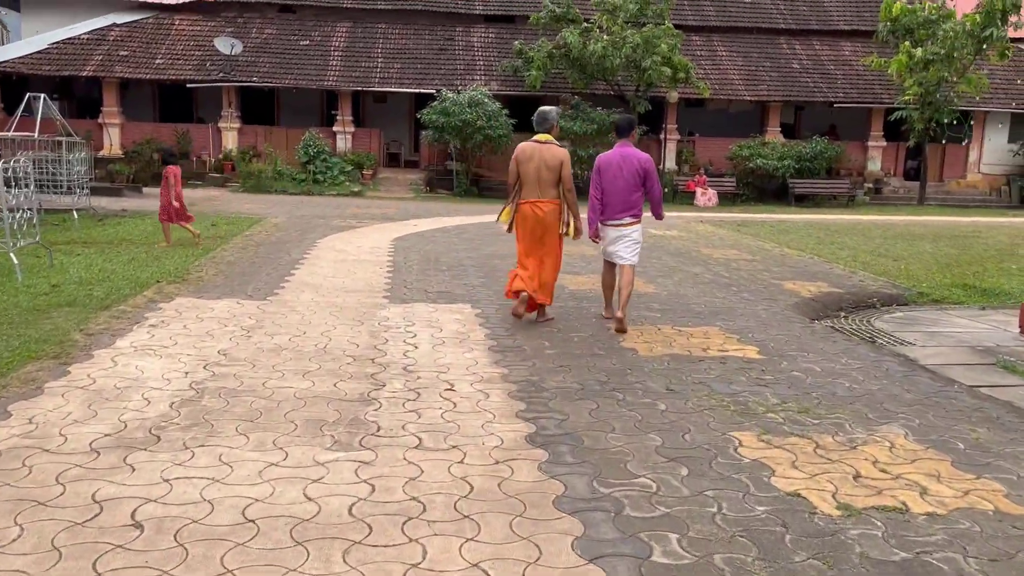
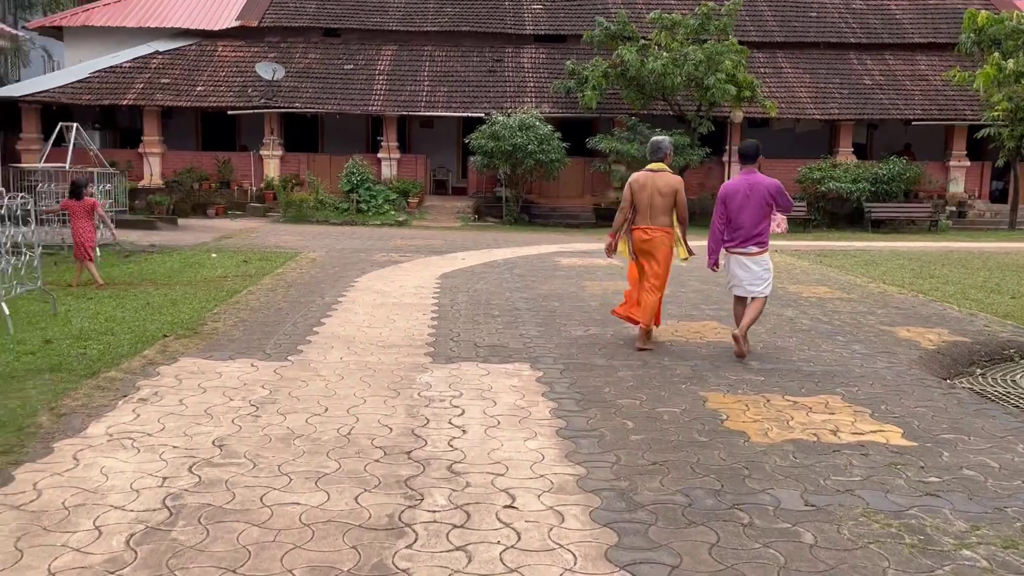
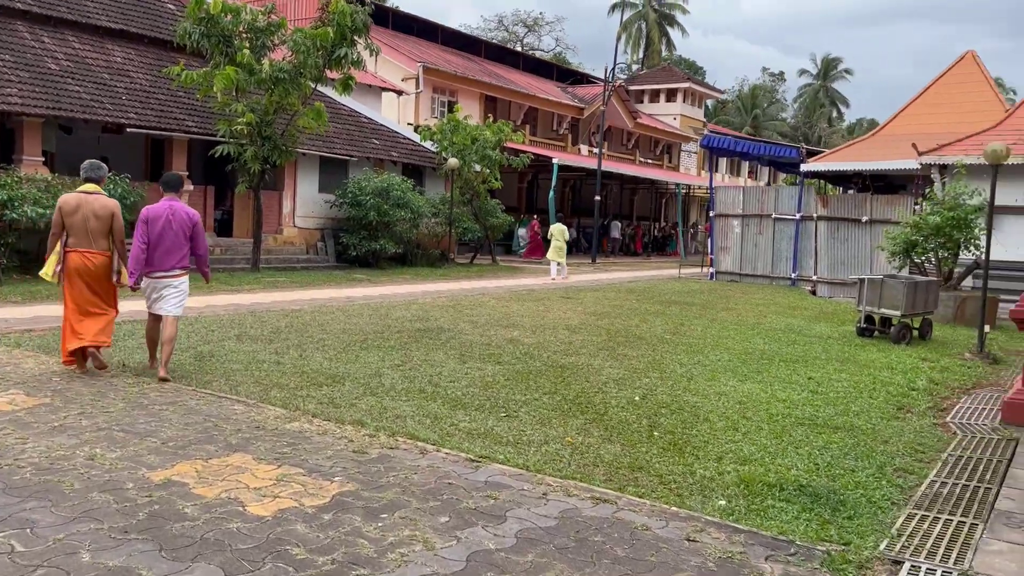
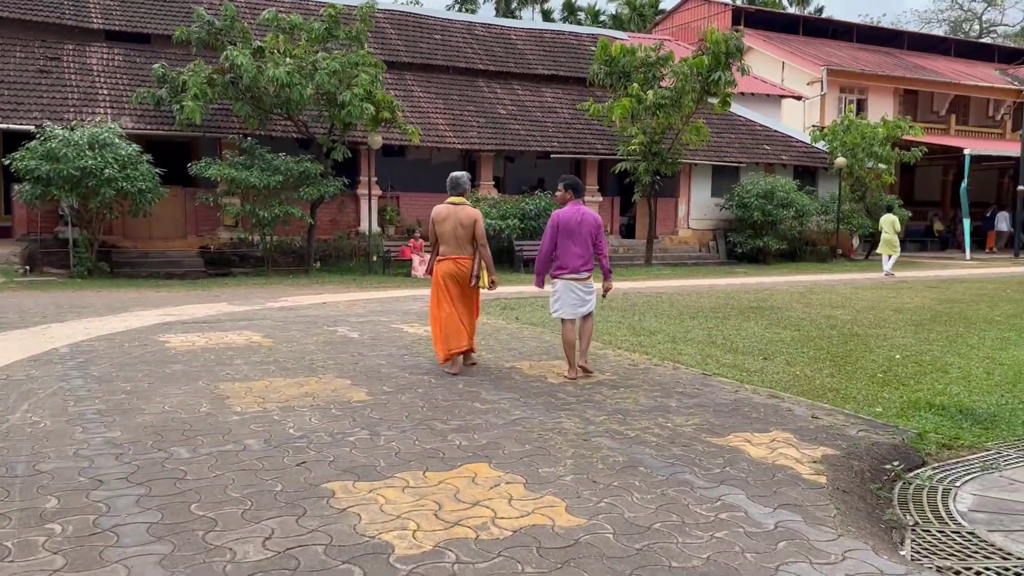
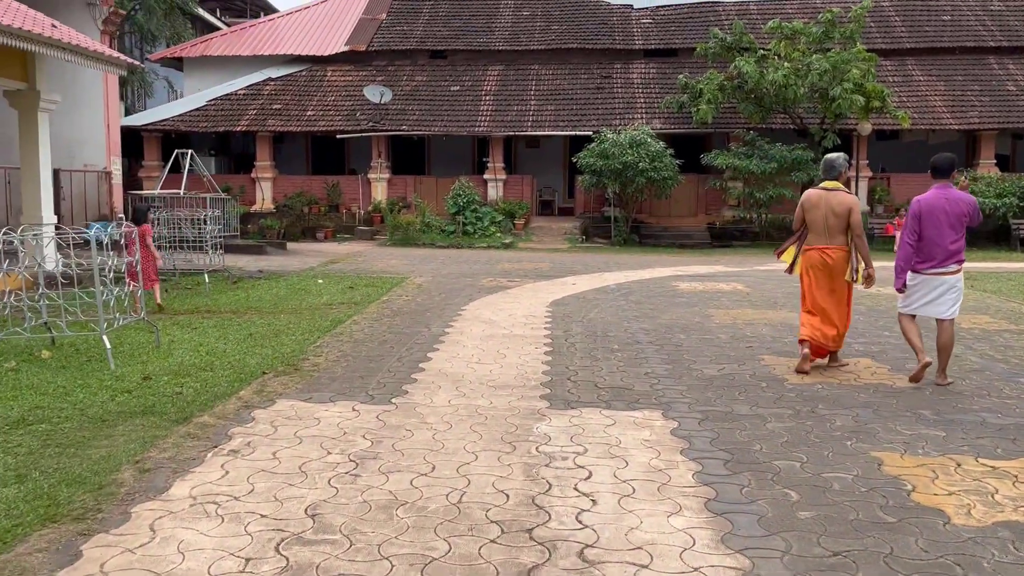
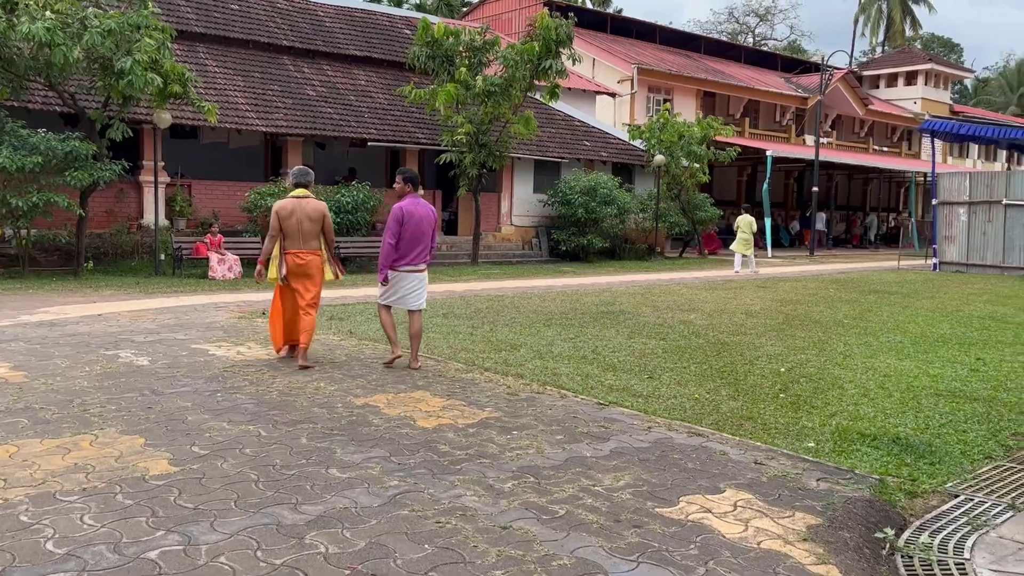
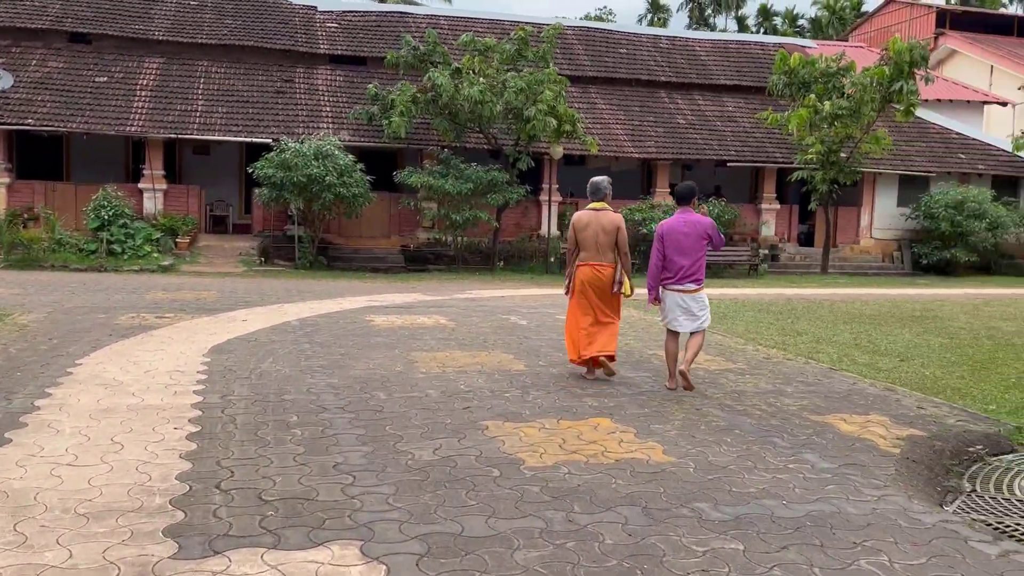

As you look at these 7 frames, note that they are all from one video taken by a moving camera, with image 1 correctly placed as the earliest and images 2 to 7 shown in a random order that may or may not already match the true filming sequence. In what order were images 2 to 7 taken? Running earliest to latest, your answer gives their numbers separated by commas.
2, 5, 7, 4, 6, 3
